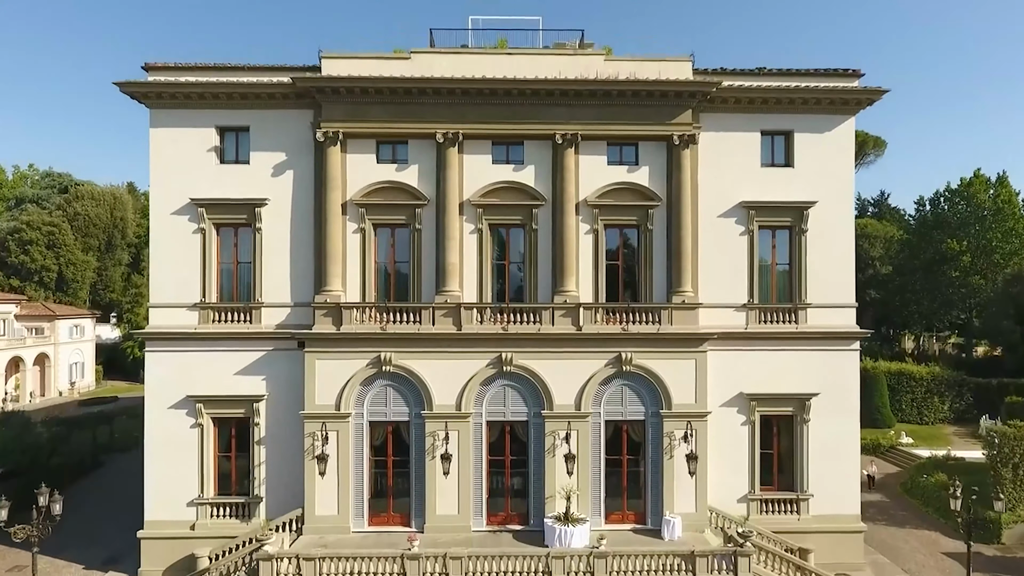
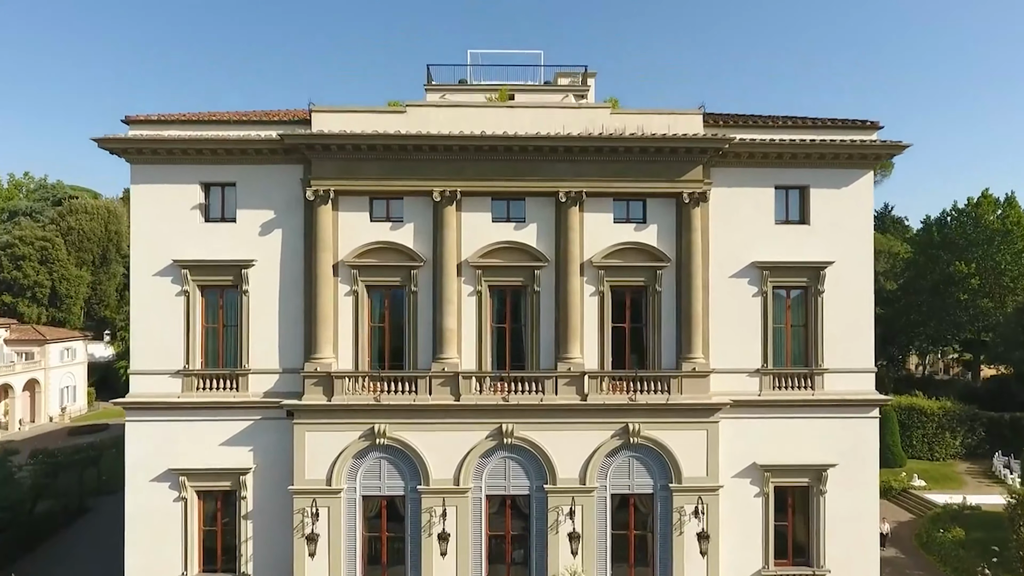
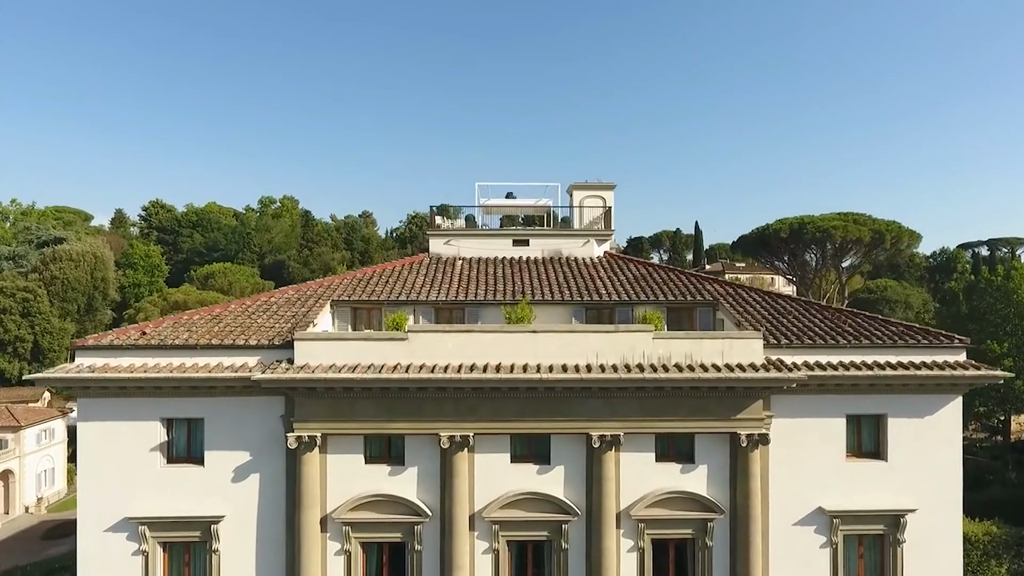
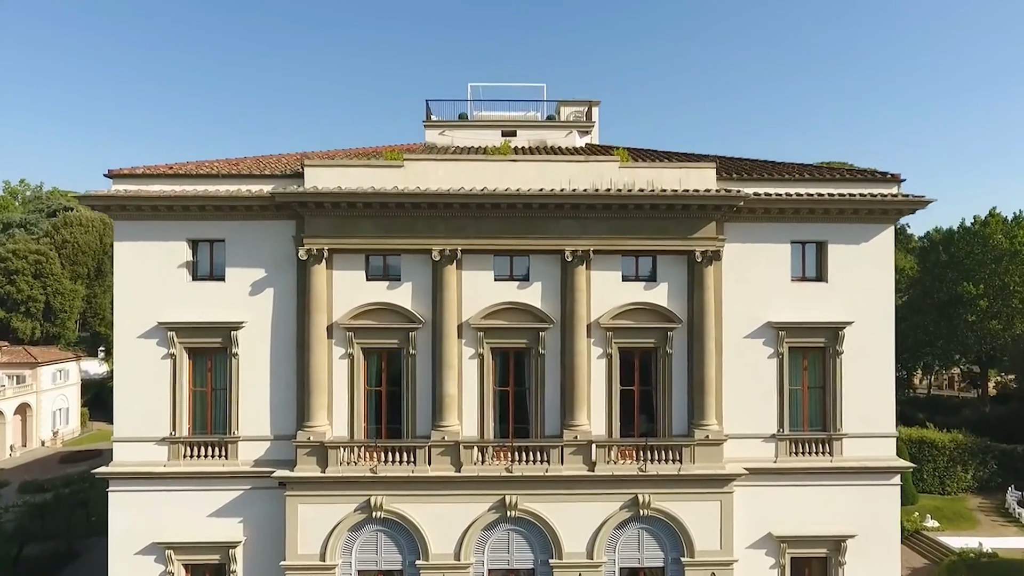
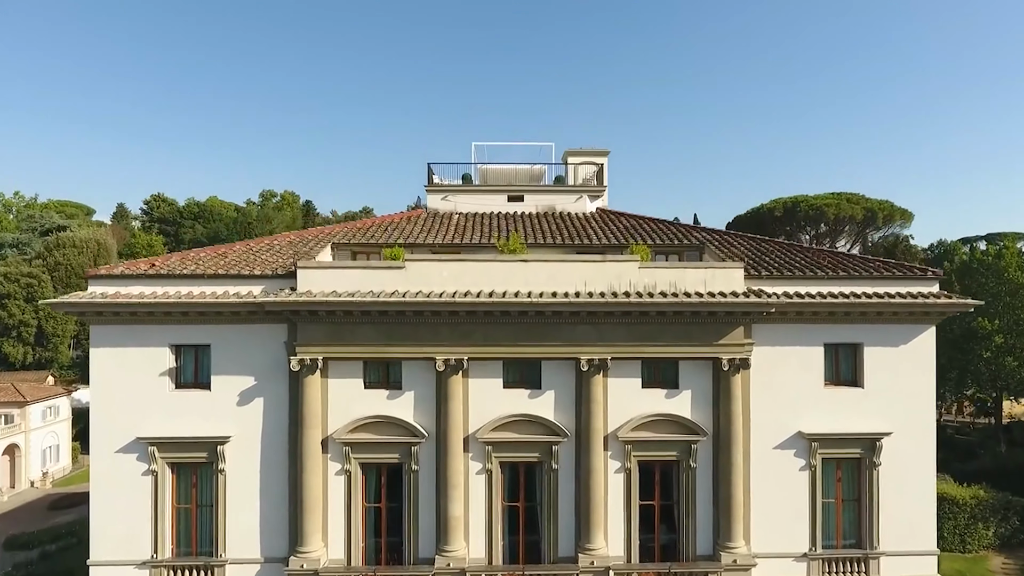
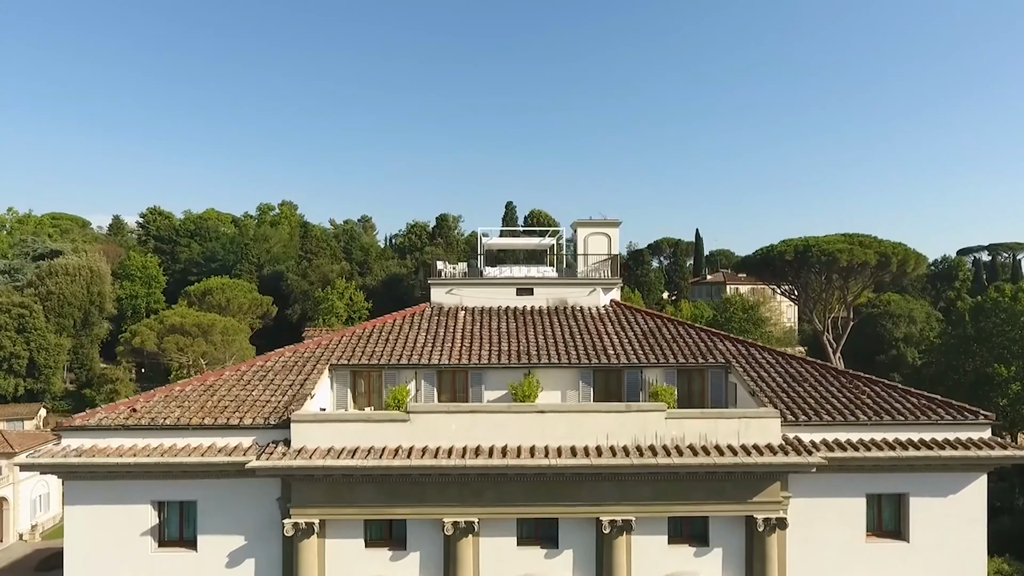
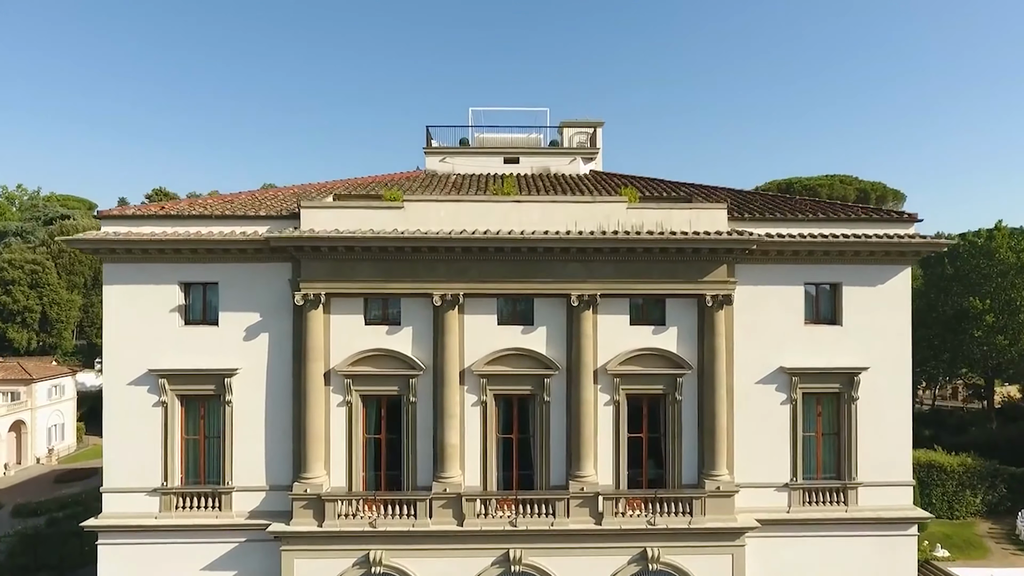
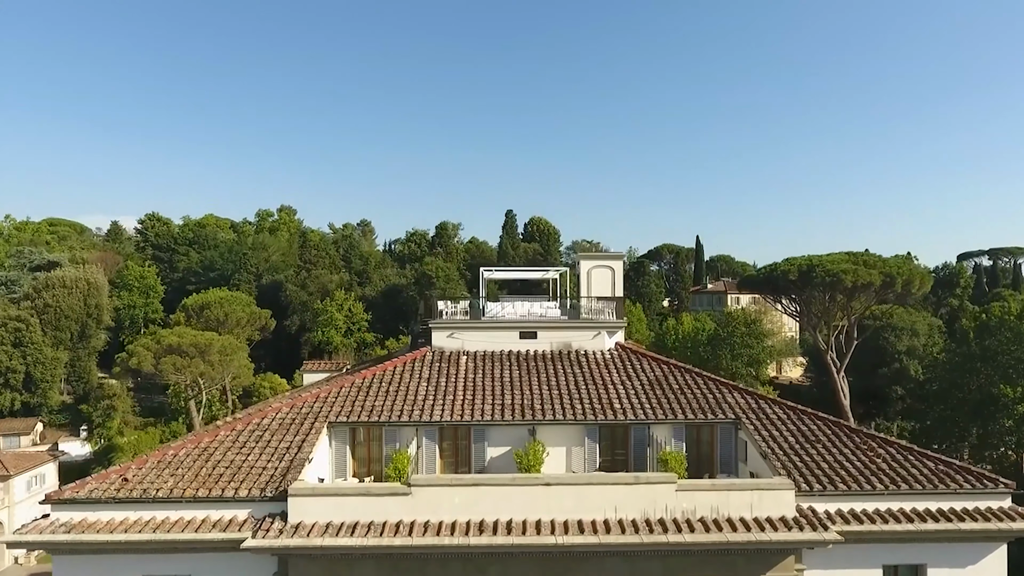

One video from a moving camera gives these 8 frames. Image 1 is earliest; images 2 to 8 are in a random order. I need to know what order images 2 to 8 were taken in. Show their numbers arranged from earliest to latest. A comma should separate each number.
2, 4, 7, 5, 3, 6, 8
